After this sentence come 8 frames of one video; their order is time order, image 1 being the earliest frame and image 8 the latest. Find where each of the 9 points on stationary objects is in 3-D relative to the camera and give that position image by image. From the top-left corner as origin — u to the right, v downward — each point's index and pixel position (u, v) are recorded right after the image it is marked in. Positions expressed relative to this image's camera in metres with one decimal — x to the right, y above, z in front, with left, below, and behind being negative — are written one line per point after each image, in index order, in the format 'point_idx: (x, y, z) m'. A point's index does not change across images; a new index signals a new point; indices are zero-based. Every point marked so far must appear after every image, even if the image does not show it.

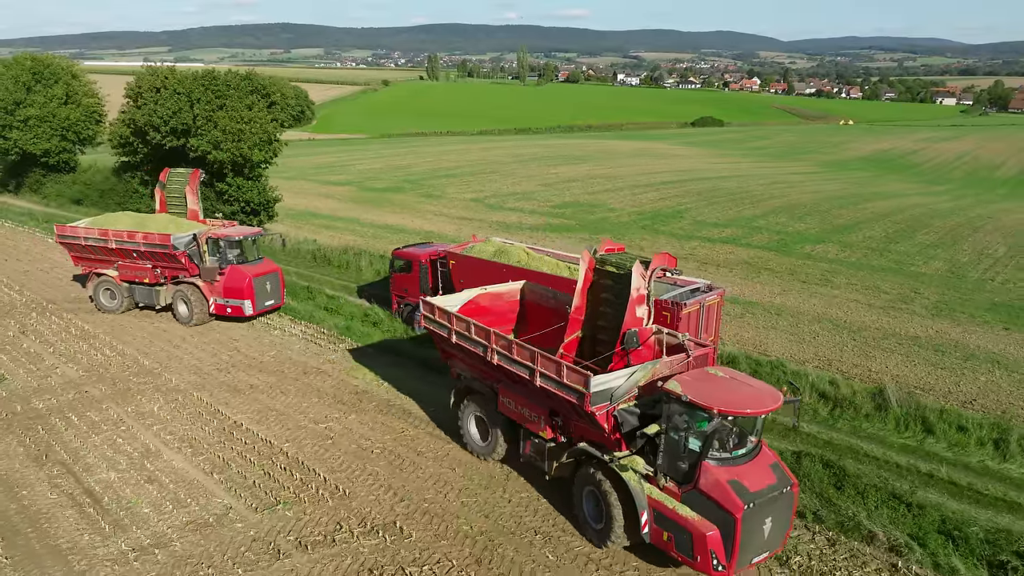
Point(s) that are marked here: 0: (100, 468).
0: (-5.2, -2.3, +9.7) m
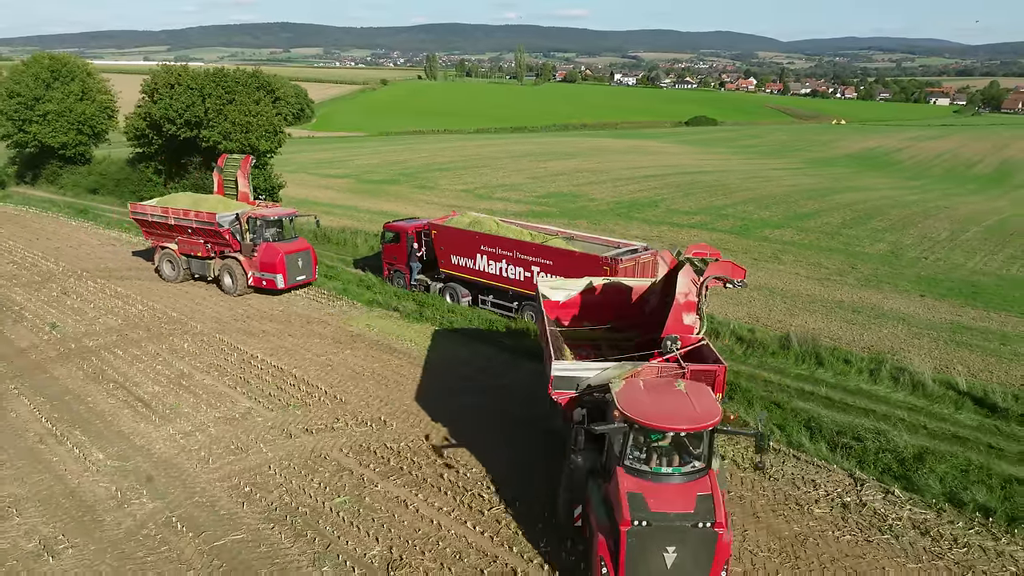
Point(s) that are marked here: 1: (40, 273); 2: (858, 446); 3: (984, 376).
0: (-5.7, -1.5, +12.1) m
1: (-11.9, +0.4, +19.3) m
2: (+4.6, -2.1, +10.1) m
3: (+8.1, -1.5, +13.1) m
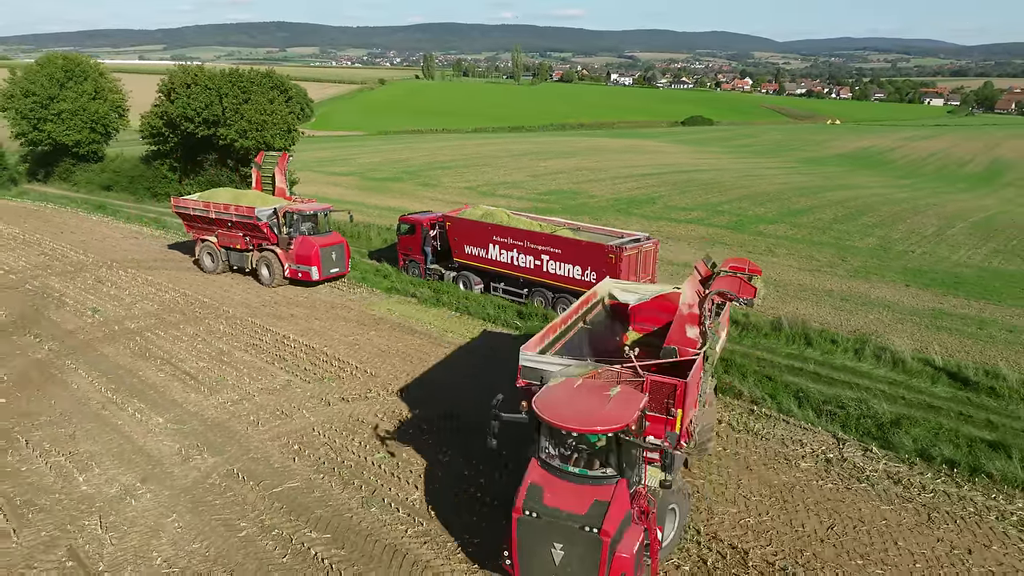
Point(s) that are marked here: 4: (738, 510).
0: (-5.5, -1.2, +13.2) m
1: (-11.7, +0.6, +20.3) m
2: (+4.8, -1.8, +11.2) m
3: (+8.4, -1.2, +14.3) m
4: (+2.6, -2.5, +8.7) m
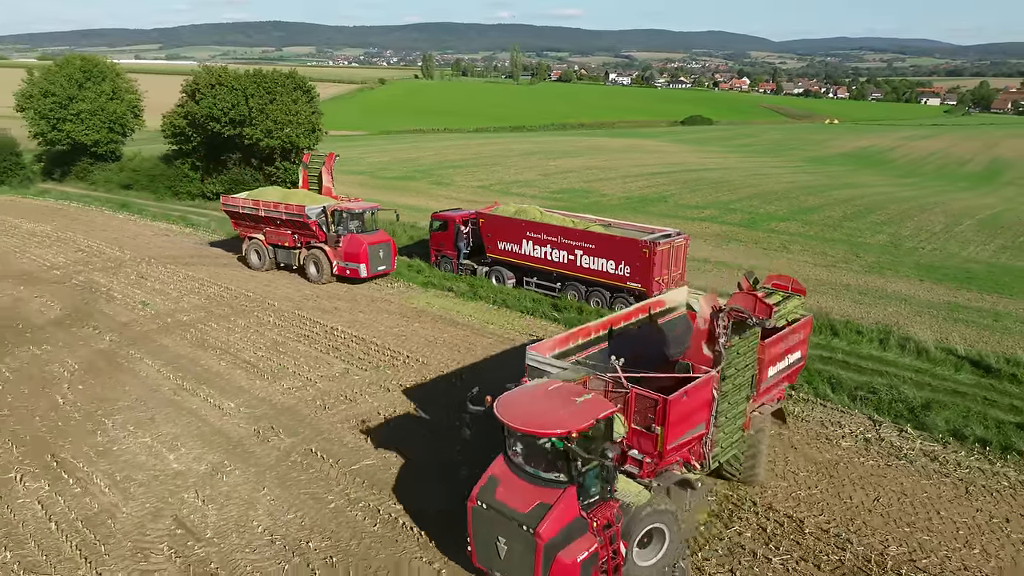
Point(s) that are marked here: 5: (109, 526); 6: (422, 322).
0: (-4.7, -1.1, +13.8) m
1: (-10.9, +0.8, +20.9) m
2: (+5.6, -1.7, +11.9) m
3: (+9.1, -1.1, +14.9) m
4: (+3.4, -2.4, +9.3) m
5: (-4.3, -2.5, +8.2) m
6: (-1.8, -0.7, +15.5) m
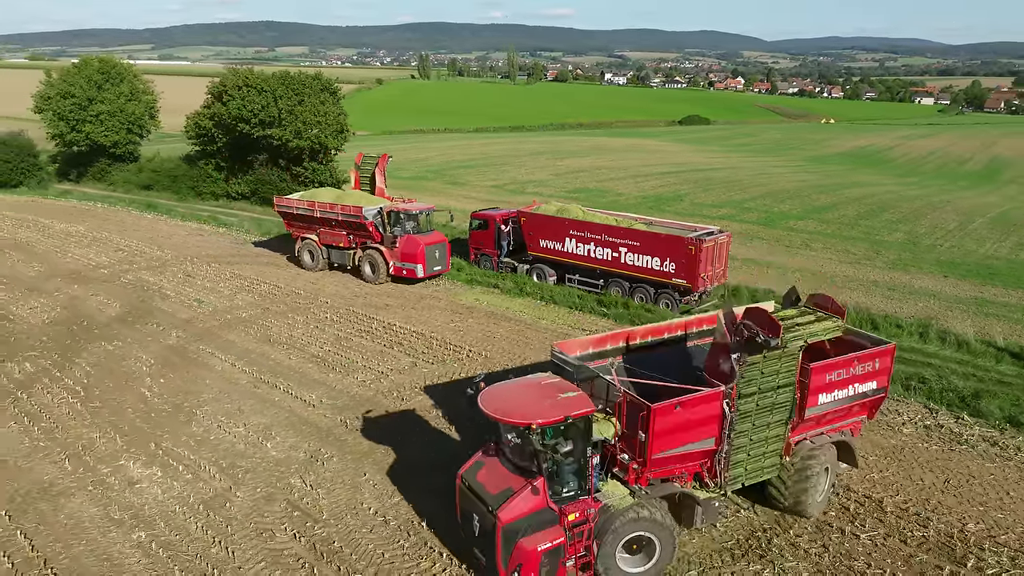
0: (-3.7, -1.1, +14.2) m
1: (-9.9, +0.8, +21.3) m
2: (+6.7, -1.6, +12.4) m
3: (+10.2, -1.0, +15.5) m
4: (+4.5, -2.3, +9.8) m
5: (-3.2, -2.5, +8.6) m
6: (-0.8, -0.6, +15.9) m
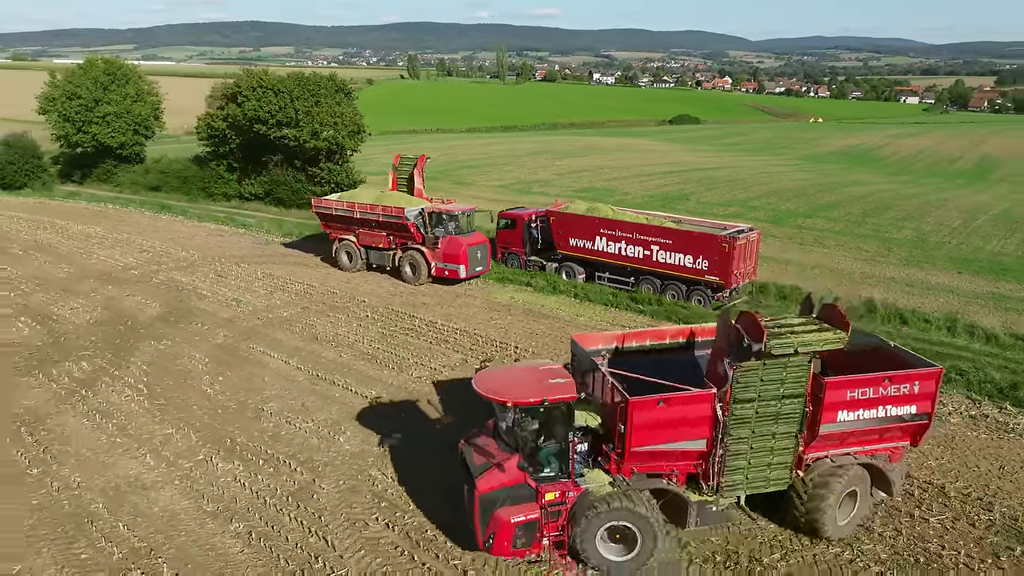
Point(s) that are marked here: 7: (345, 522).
0: (-2.8, -1.0, +14.4) m
1: (-9.2, +0.8, +21.4) m
2: (+7.6, -1.5, +12.8) m
3: (+11.0, -0.9, +15.9) m
4: (+5.4, -2.2, +10.2) m
5: (-2.3, -2.5, +8.9) m
6: (0.0, -0.6, +16.2) m
7: (-1.8, -2.6, +8.4) m
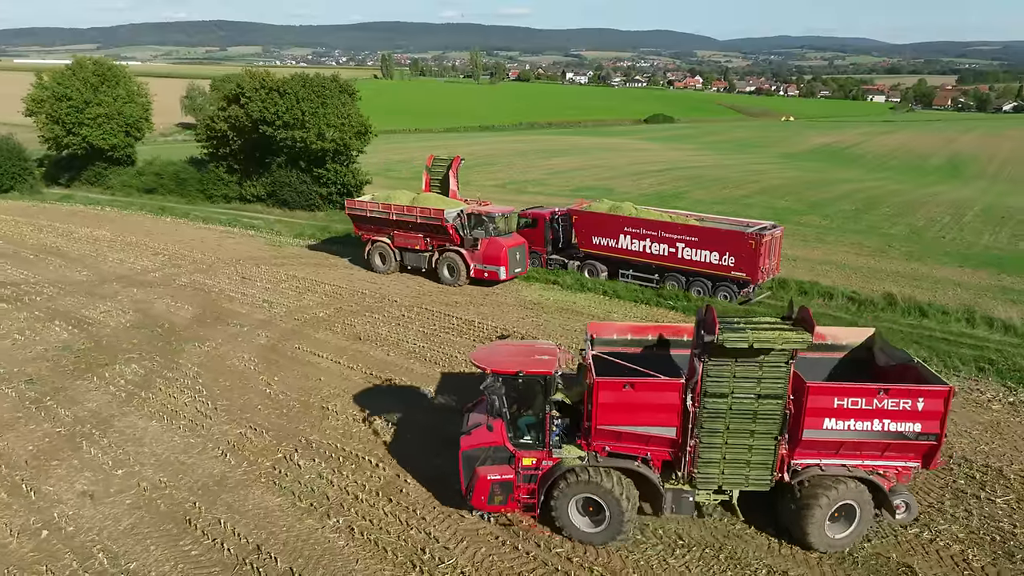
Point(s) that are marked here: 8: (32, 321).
0: (-2.0, -1.0, +14.6) m
1: (-8.7, +0.7, +21.3) m
2: (+8.4, -1.4, +13.3) m
3: (+11.7, -0.7, +16.6) m
4: (+6.3, -2.1, +10.6) m
5: (-1.3, -2.5, +9.0) m
6: (+0.8, -0.5, +16.5) m
7: (-0.8, -2.6, +8.6) m
8: (-9.8, -0.7, +15.5) m
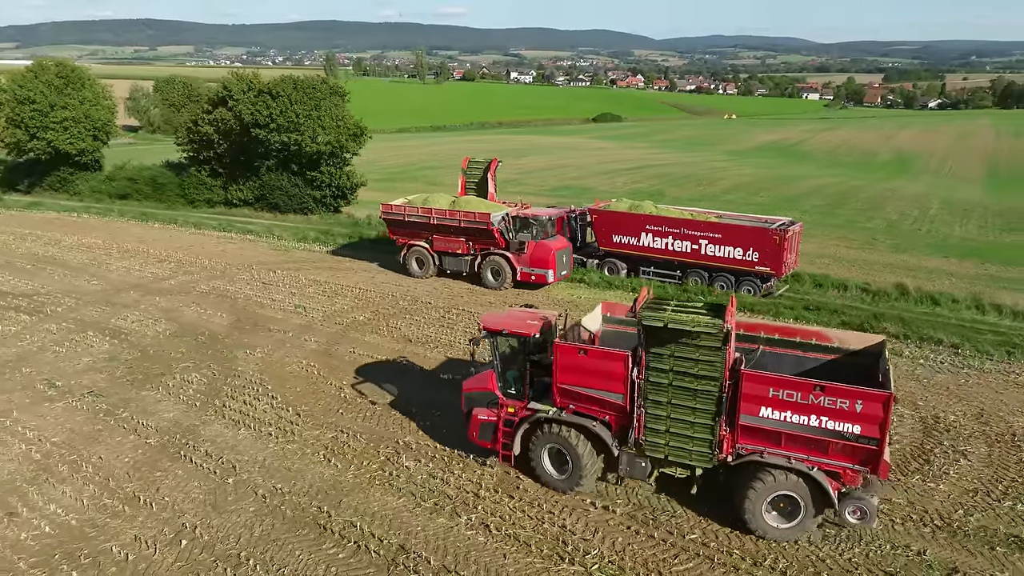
0: (-1.1, -1.1, +14.7) m
1: (-8.3, +0.5, +20.9) m
2: (+9.5, -1.2, +14.2) m
3: (+12.5, -0.4, +17.7) m
4: (+7.6, -2.0, +11.4) m
5: (+0.1, -2.5, +9.3) m
6: (+1.6, -0.5, +16.8) m
7: (+0.6, -2.6, +8.9) m
8: (-8.8, -0.9, +15.1) m
